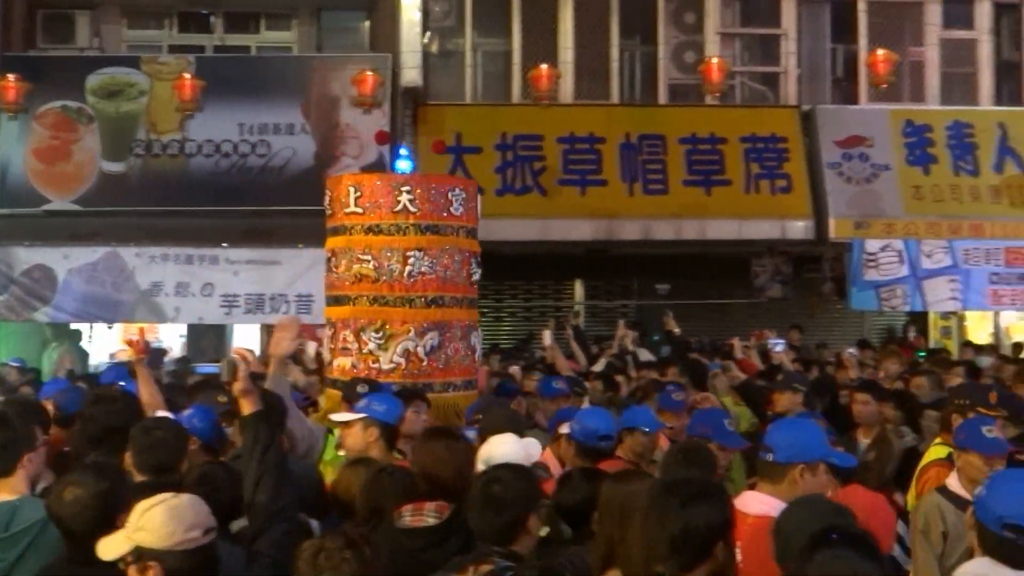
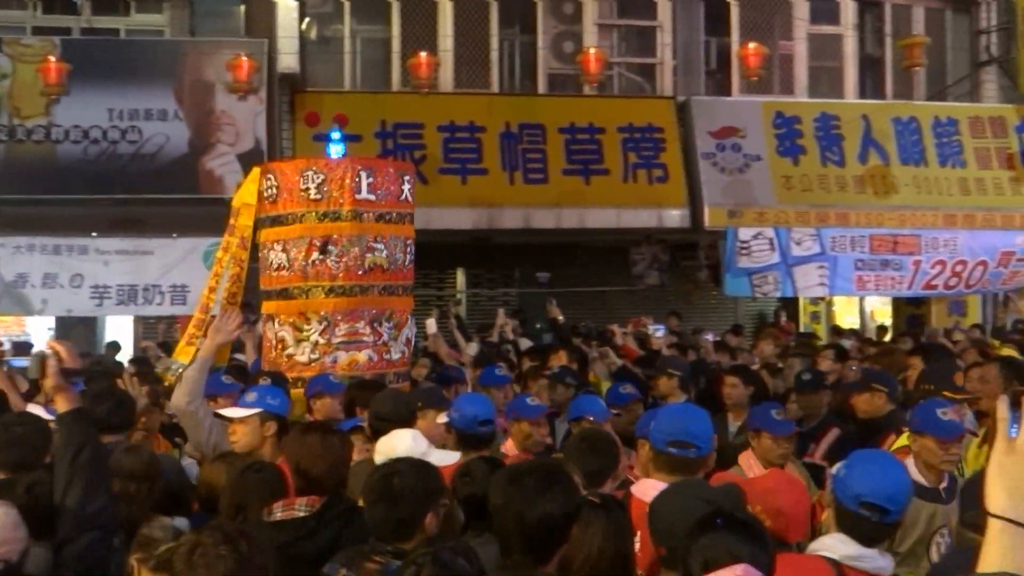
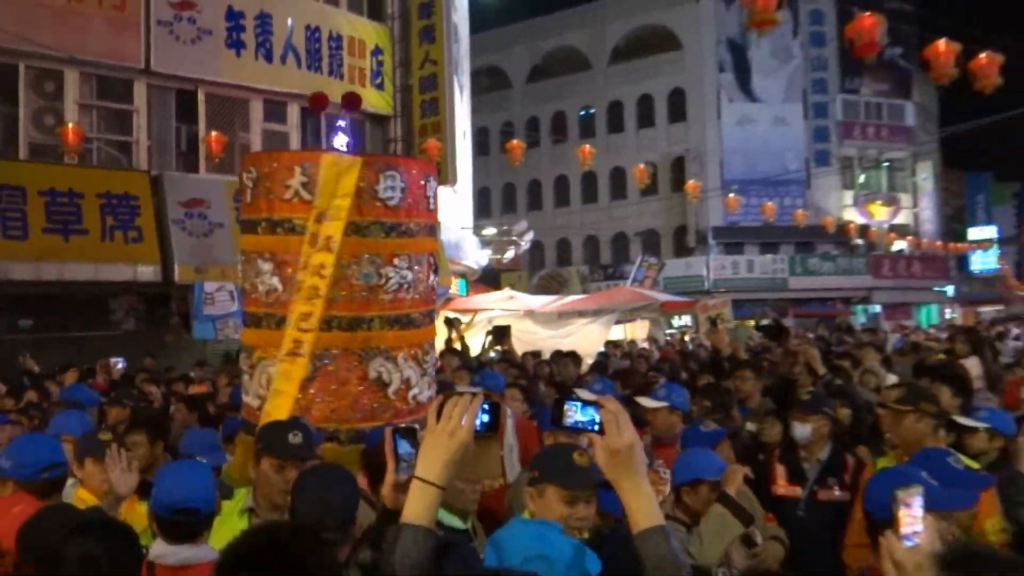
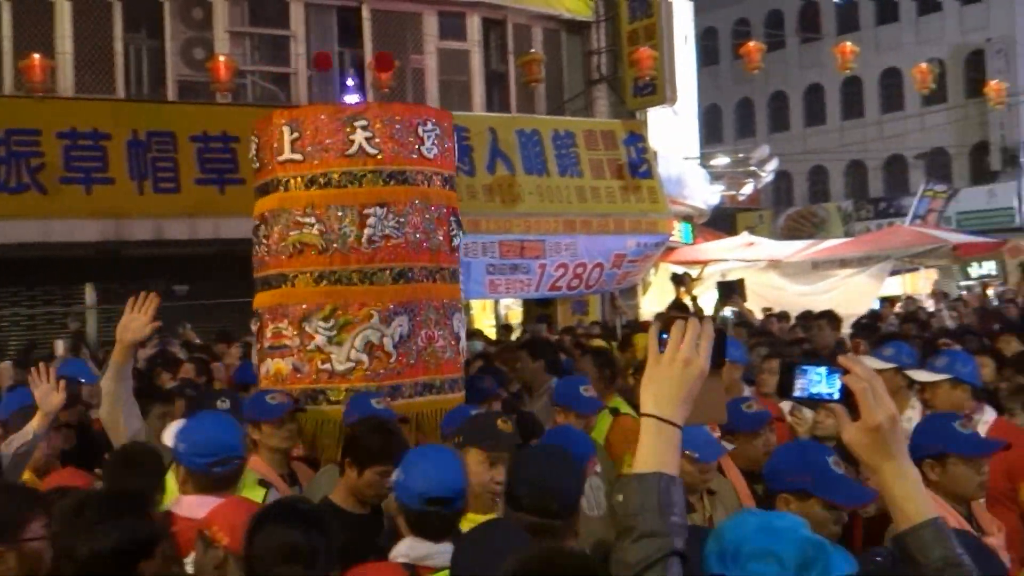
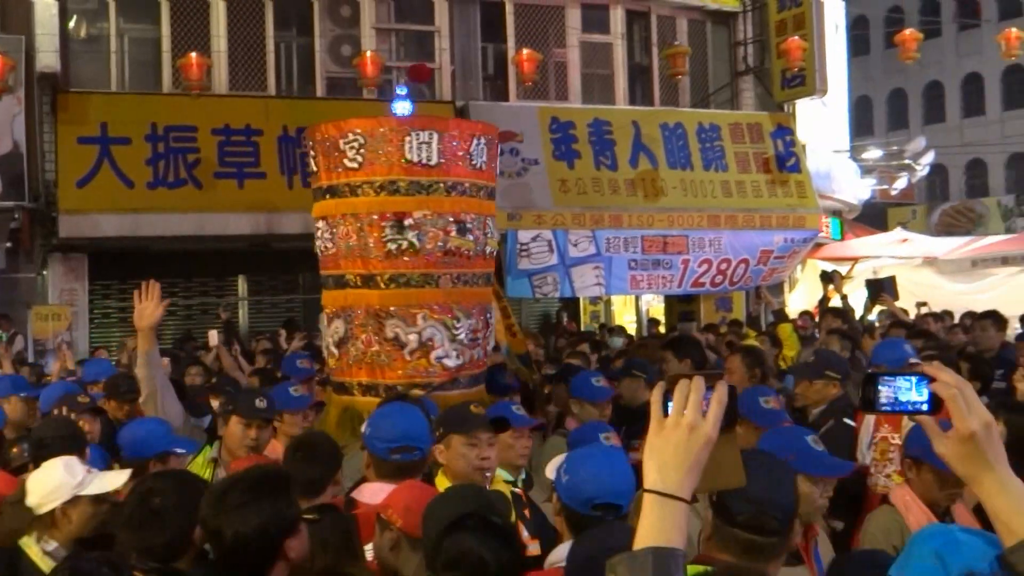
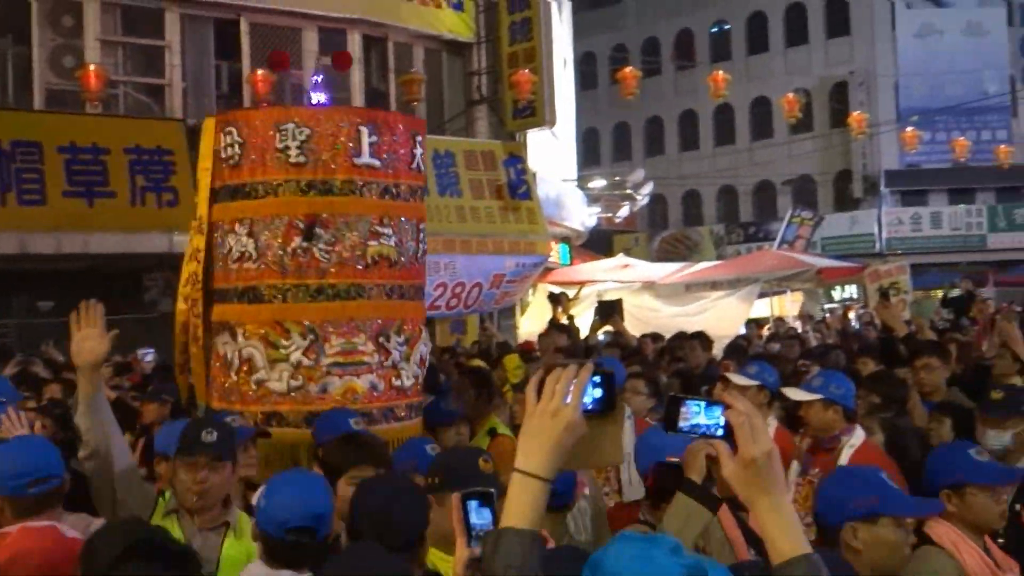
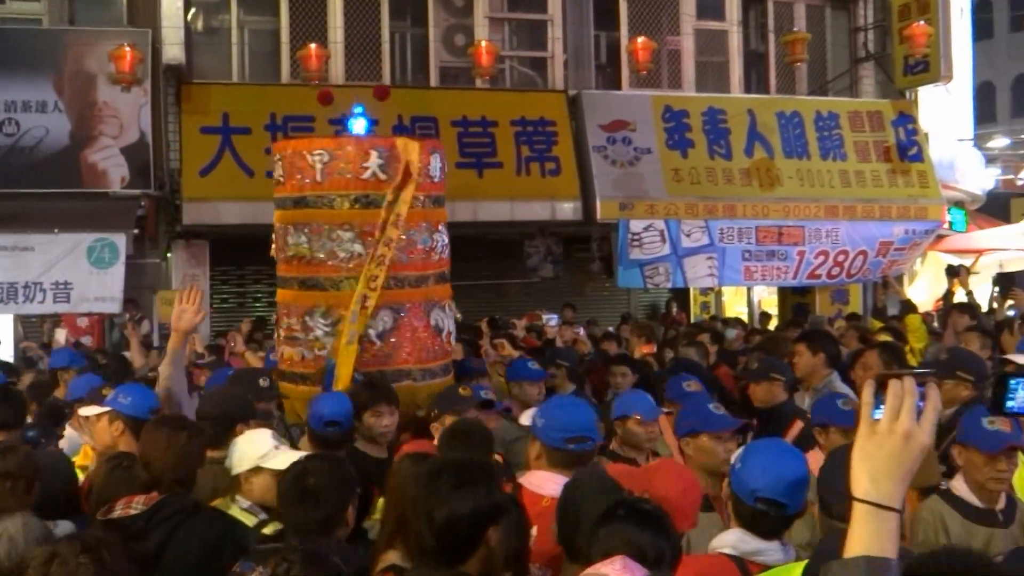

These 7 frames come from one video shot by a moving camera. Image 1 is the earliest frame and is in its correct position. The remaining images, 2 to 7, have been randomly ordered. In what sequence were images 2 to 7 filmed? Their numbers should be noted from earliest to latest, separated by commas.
2, 7, 5, 4, 6, 3
